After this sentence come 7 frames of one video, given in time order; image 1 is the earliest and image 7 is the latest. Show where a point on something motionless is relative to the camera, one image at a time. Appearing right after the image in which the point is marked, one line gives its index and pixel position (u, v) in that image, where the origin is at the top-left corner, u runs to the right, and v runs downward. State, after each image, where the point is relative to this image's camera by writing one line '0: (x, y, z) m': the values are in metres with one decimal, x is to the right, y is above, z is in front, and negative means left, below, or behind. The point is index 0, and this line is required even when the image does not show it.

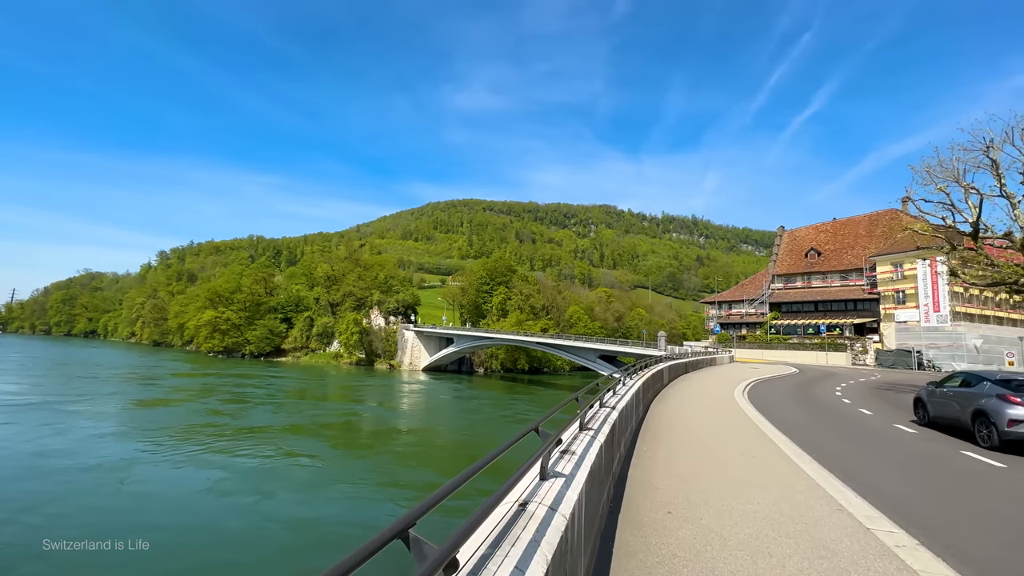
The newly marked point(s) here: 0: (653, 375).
0: (+4.4, -2.8, +16.6) m
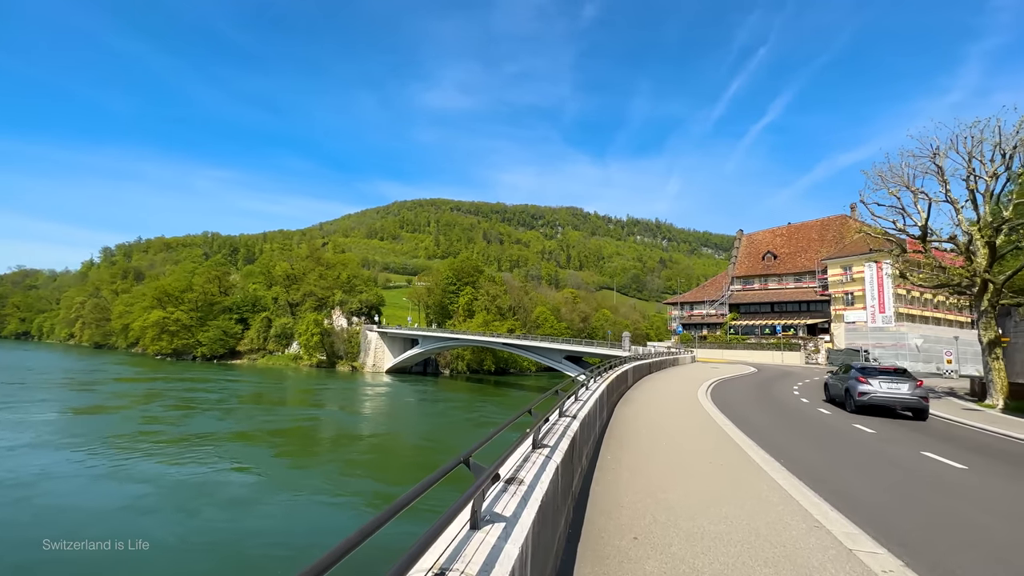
0: (+3.3, -2.8, +16.6) m
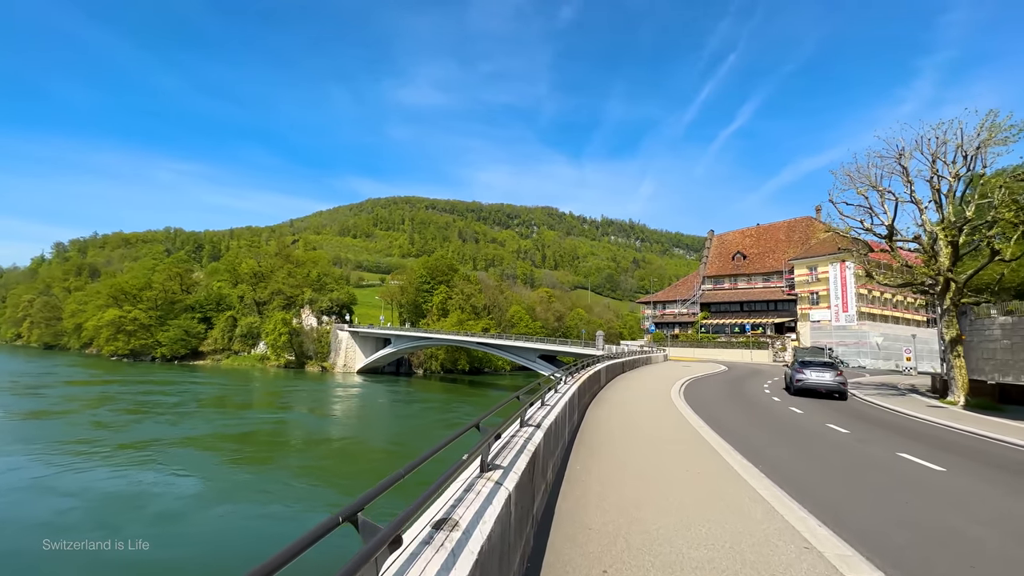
0: (+2.4, -2.8, +16.5) m
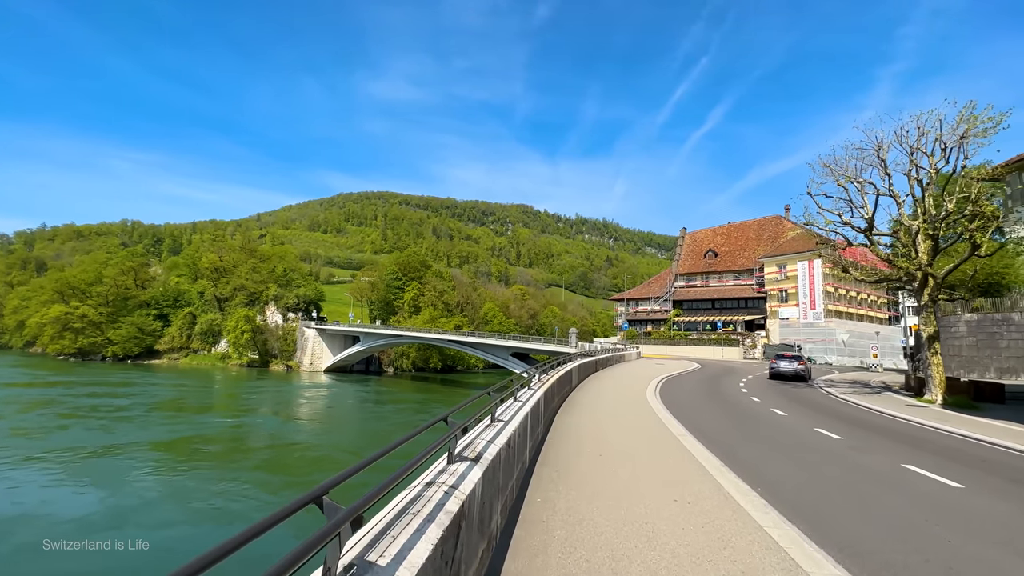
0: (+1.5, -2.7, +16.1) m
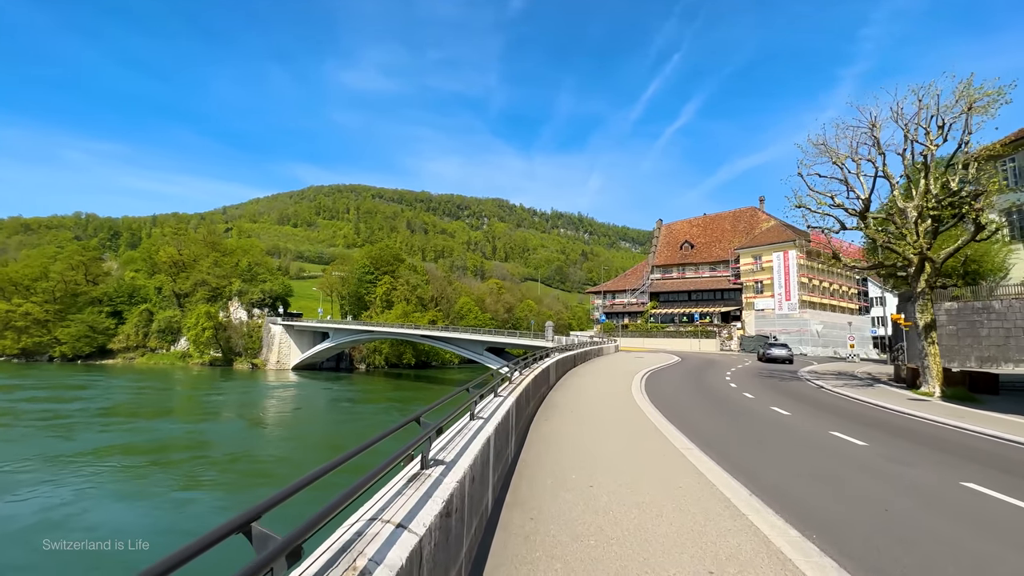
0: (+0.8, -2.4, +15.3) m
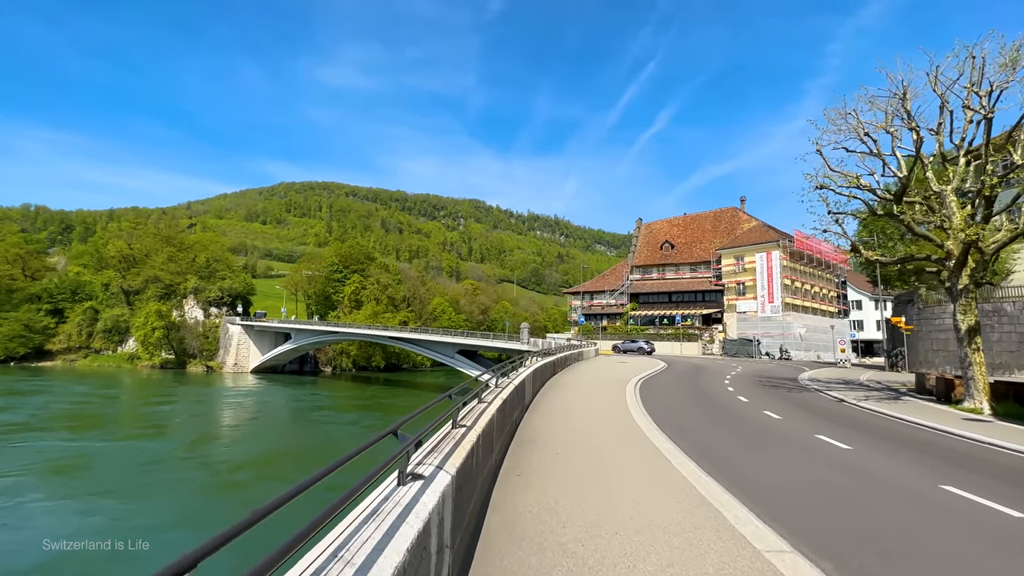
0: (0.0, -2.3, +13.6) m
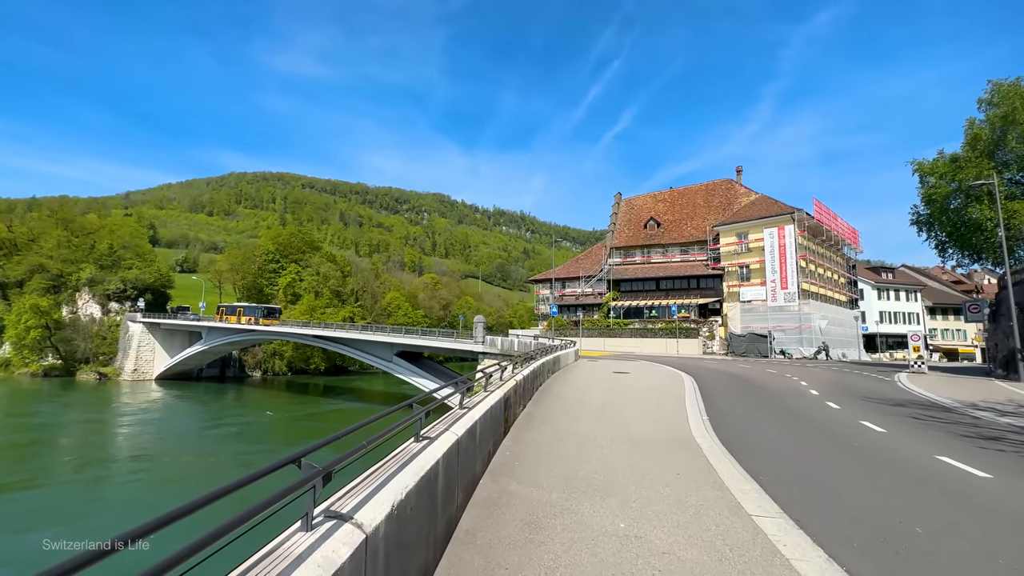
0: (-0.8, -1.8, +7.6) m
